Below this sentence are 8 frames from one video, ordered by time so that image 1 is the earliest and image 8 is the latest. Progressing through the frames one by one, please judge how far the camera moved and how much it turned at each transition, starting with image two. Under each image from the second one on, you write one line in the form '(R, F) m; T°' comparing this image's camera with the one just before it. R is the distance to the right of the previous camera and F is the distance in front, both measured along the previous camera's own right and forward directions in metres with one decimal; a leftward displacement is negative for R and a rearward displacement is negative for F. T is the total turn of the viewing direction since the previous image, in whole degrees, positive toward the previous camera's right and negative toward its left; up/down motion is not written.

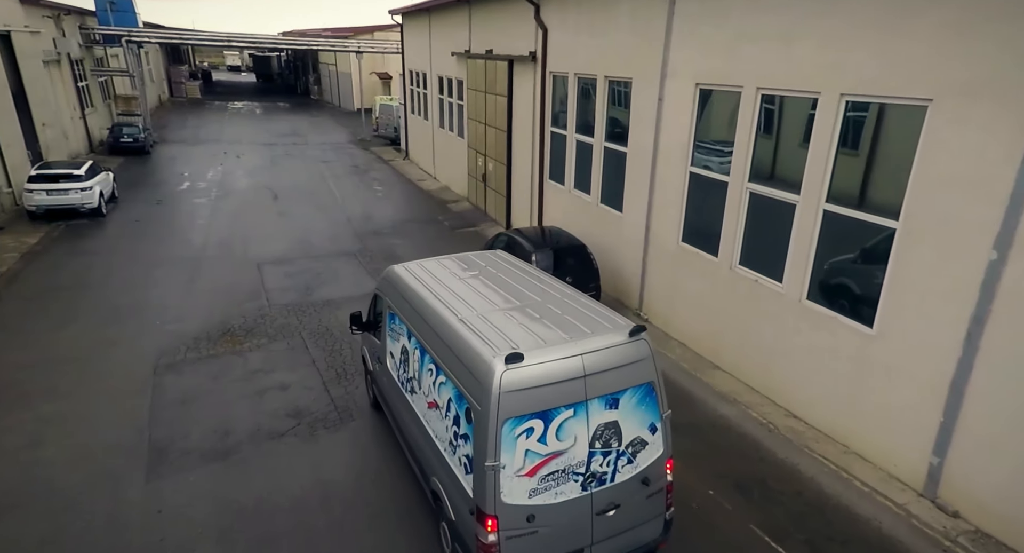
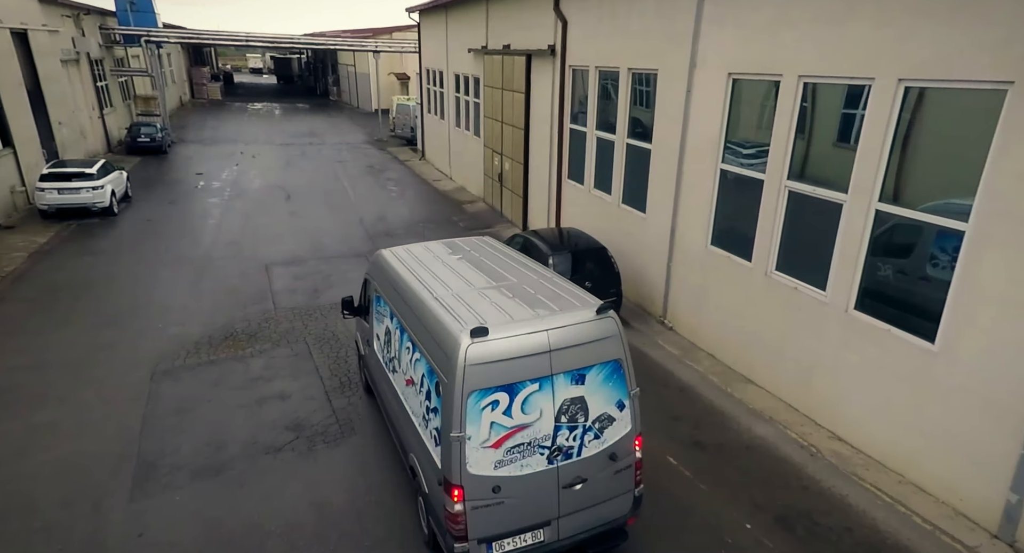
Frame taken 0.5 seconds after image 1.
(0.0, +0.6) m; -2°
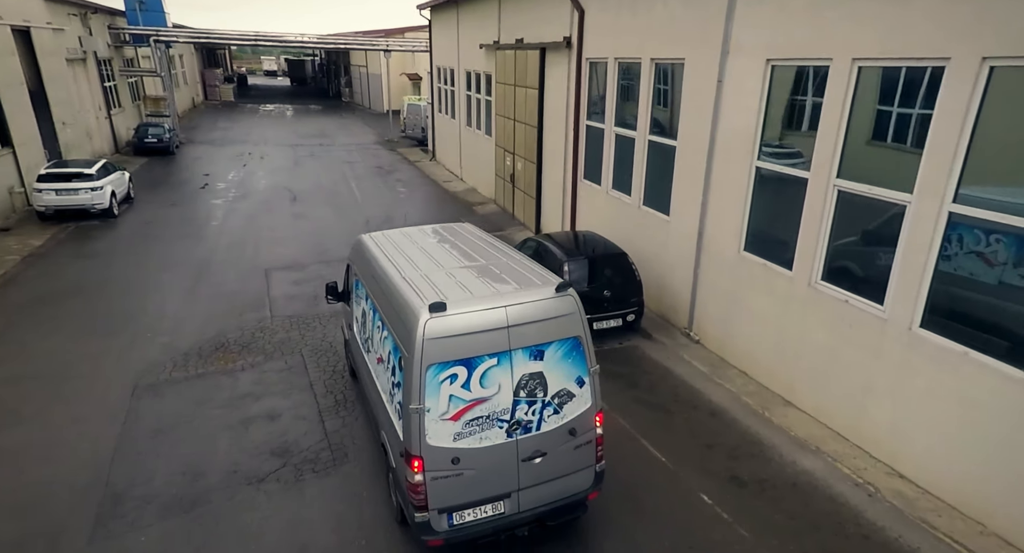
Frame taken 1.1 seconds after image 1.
(0.0, +0.8) m; -1°
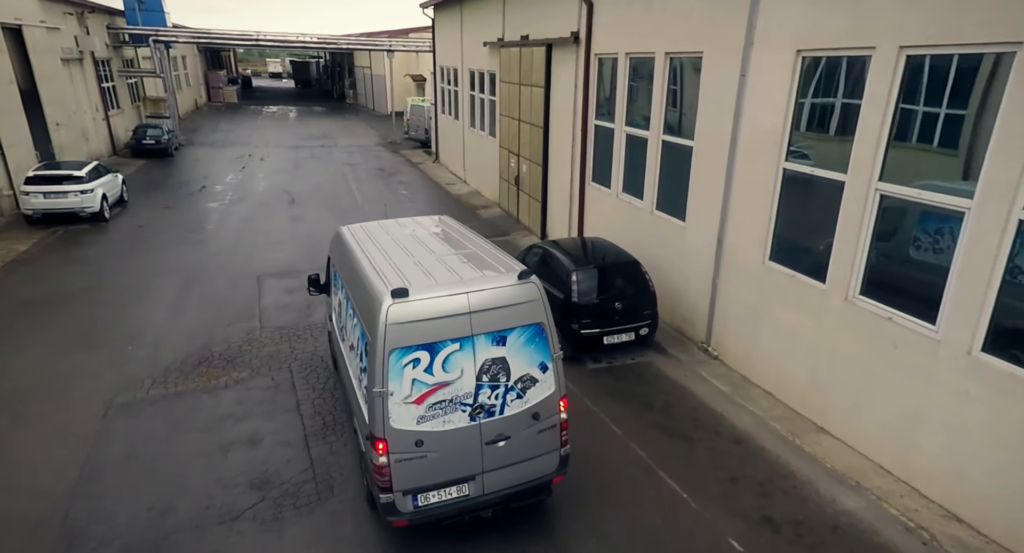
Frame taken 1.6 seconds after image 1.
(0.0, +0.7) m; 0°
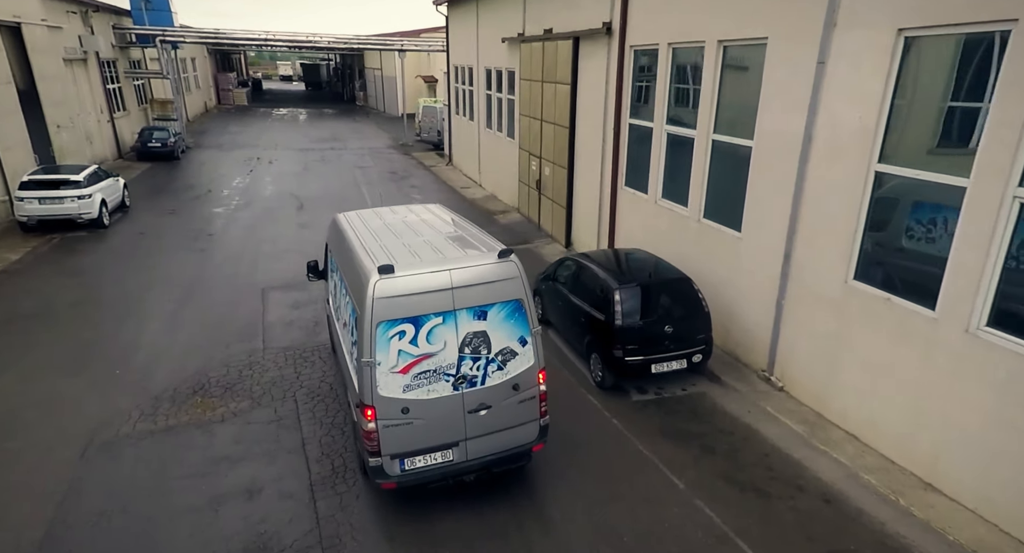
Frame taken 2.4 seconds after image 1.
(-0.3, +1.0) m; -1°
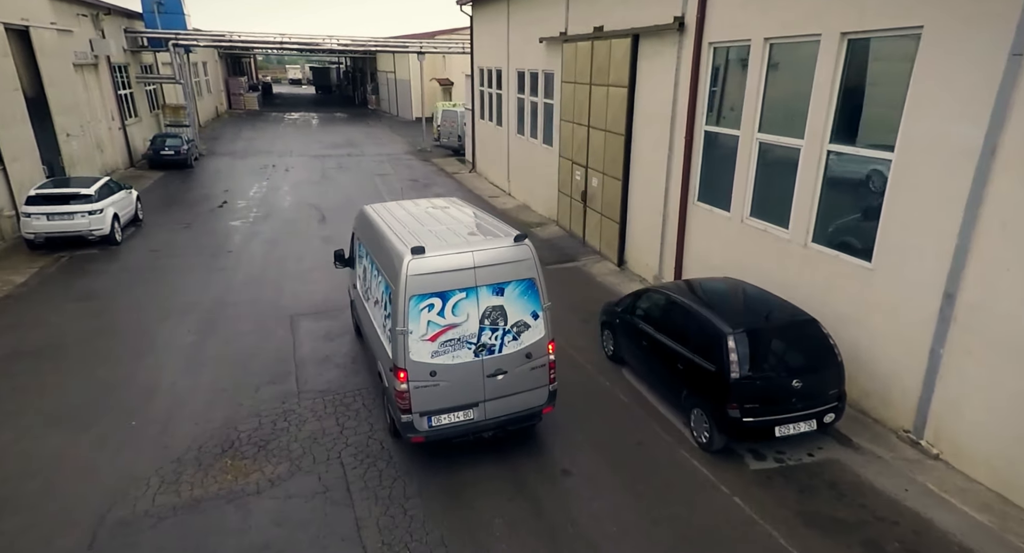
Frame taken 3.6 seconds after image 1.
(-0.9, +1.3) m; -1°
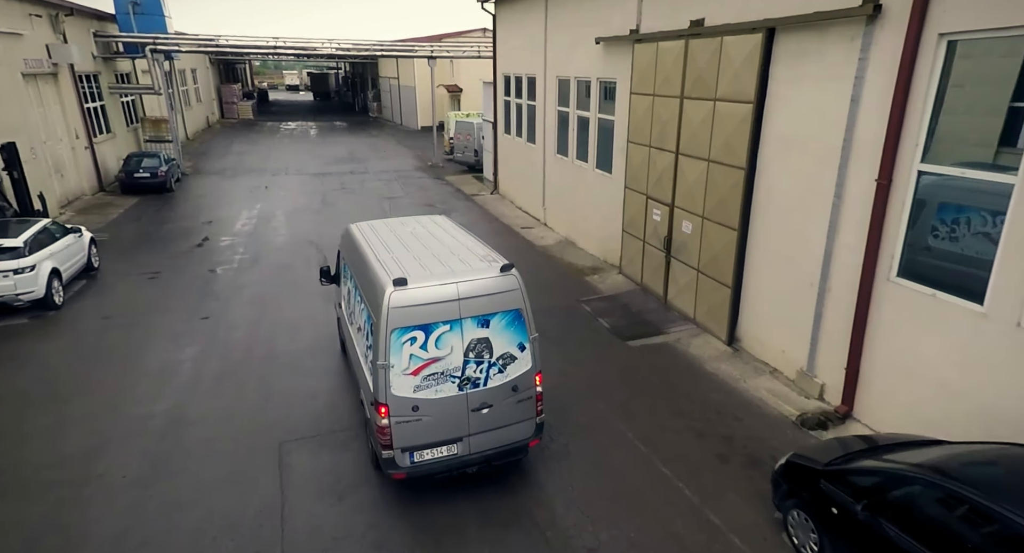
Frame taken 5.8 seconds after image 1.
(-1.1, +3.6) m; 0°
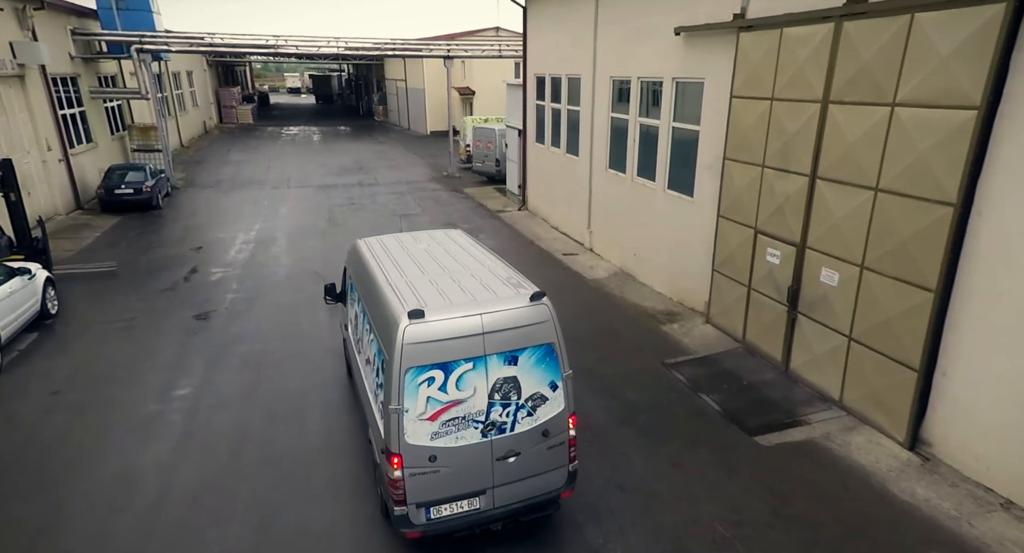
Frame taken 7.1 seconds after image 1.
(-1.0, +2.8) m; 0°
